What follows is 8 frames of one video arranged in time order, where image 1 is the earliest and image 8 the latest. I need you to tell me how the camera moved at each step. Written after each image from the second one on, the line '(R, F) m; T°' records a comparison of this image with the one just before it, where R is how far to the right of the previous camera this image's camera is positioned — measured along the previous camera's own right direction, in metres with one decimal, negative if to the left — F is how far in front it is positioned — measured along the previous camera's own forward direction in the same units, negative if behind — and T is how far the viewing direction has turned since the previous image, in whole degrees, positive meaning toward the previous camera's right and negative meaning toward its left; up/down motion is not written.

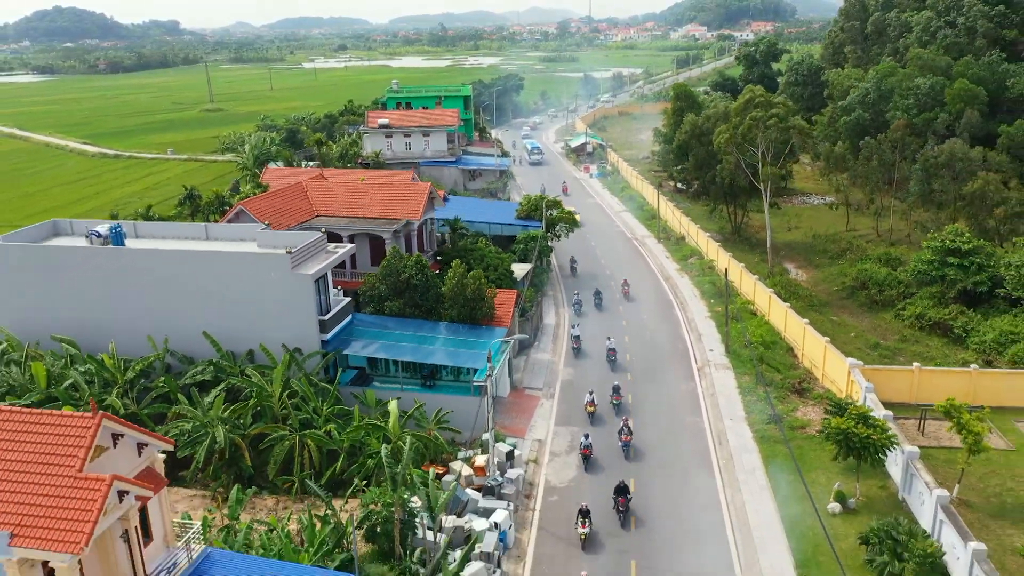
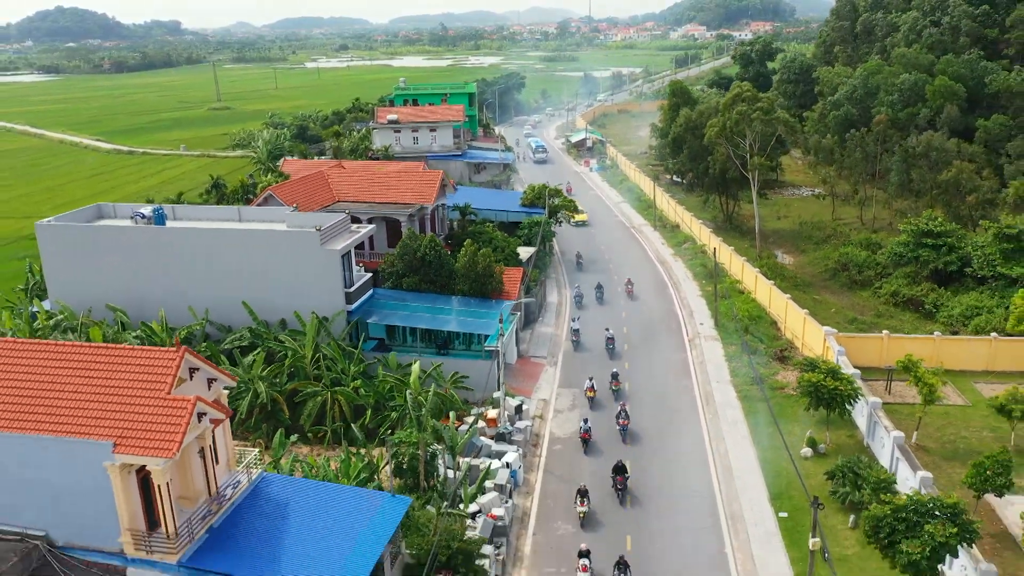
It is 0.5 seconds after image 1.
(-0.3, -2.7) m; 0°
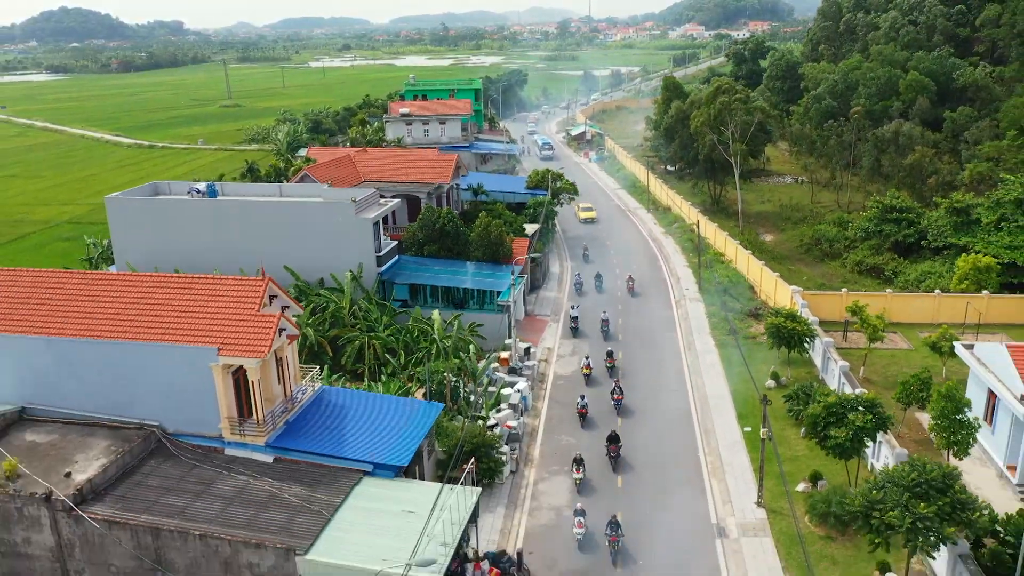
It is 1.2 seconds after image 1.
(-0.4, -4.3) m; 0°
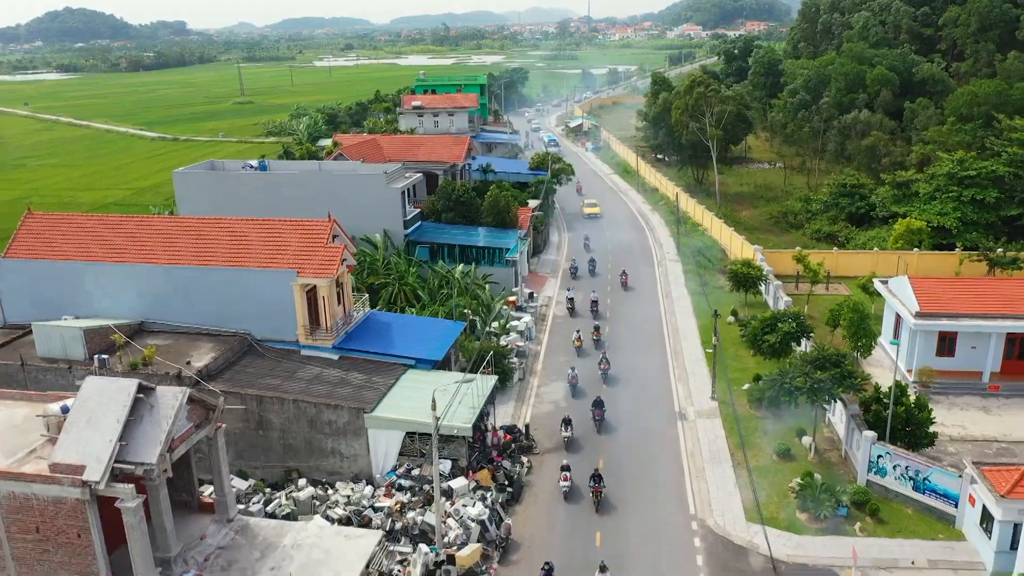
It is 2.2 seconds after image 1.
(-0.3, -6.0) m; 0°
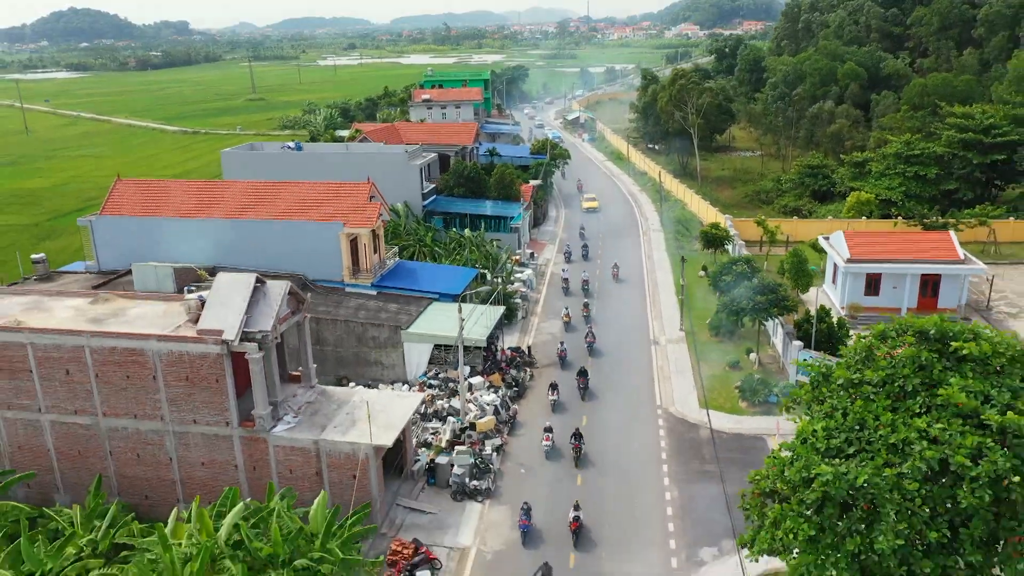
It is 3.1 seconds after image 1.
(-0.2, -6.0) m; 0°
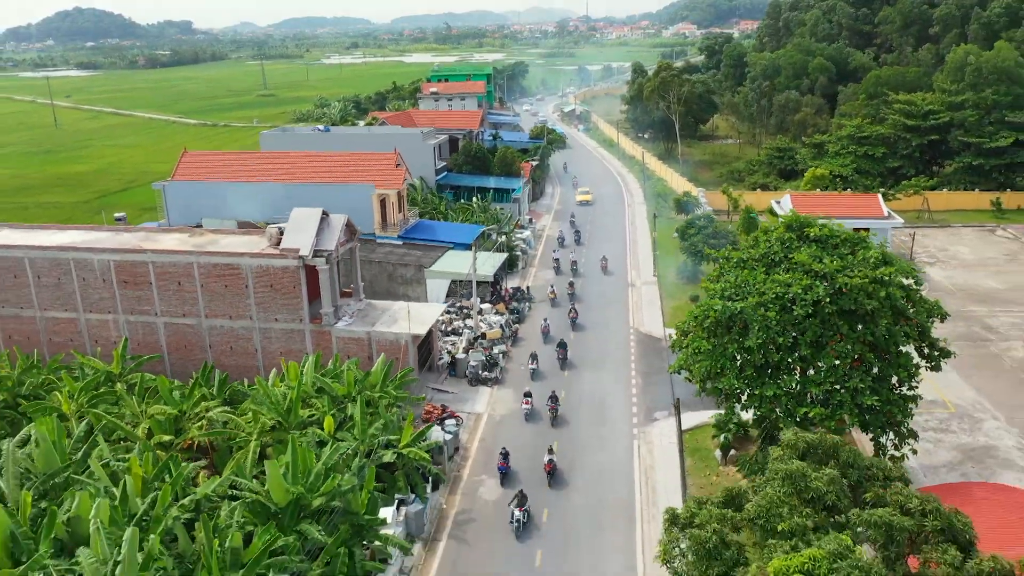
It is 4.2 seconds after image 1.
(-0.1, -6.8) m; 0°
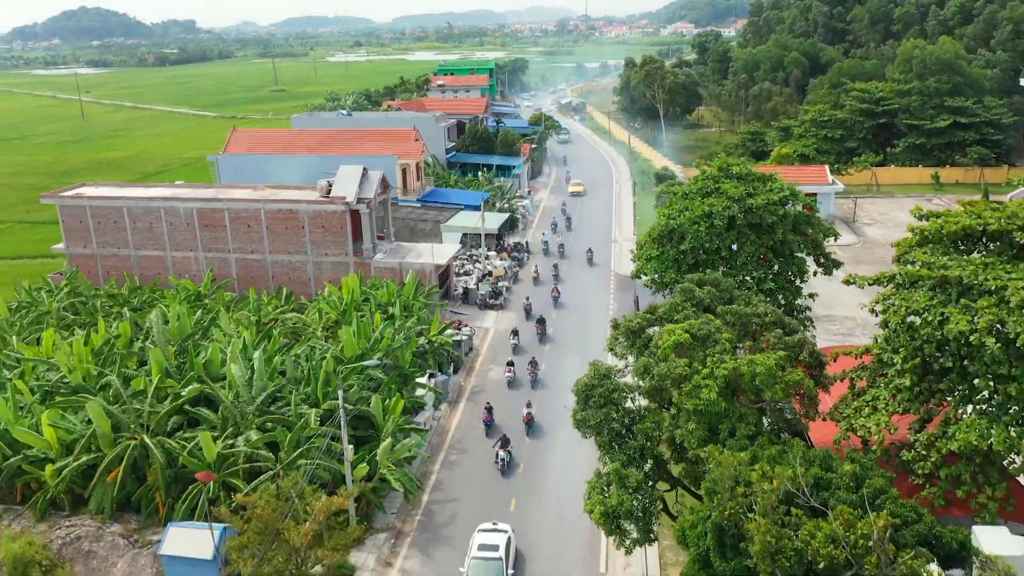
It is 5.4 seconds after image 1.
(-0.1, -7.0) m; 0°
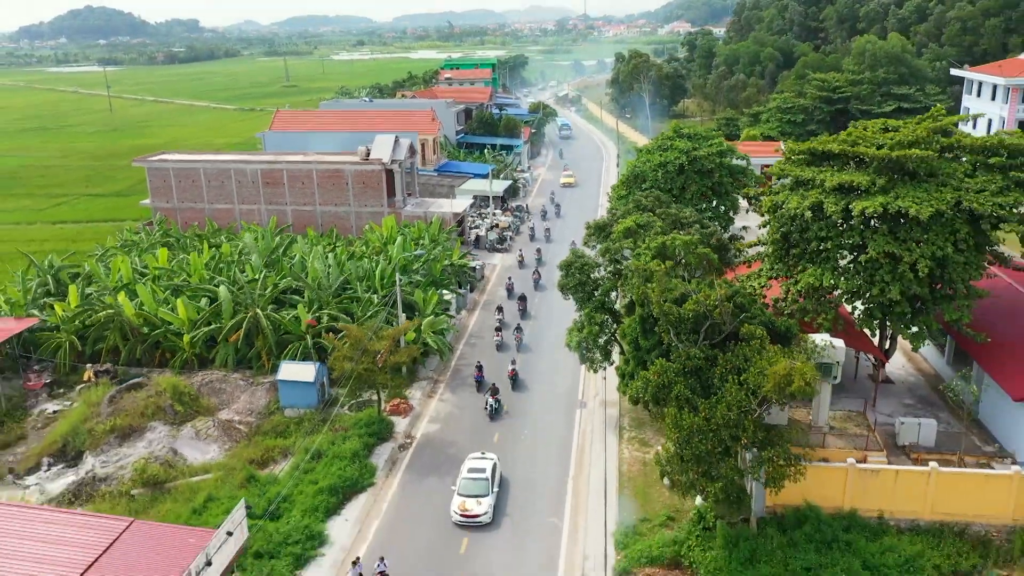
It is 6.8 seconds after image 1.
(-0.2, -8.4) m; 0°
